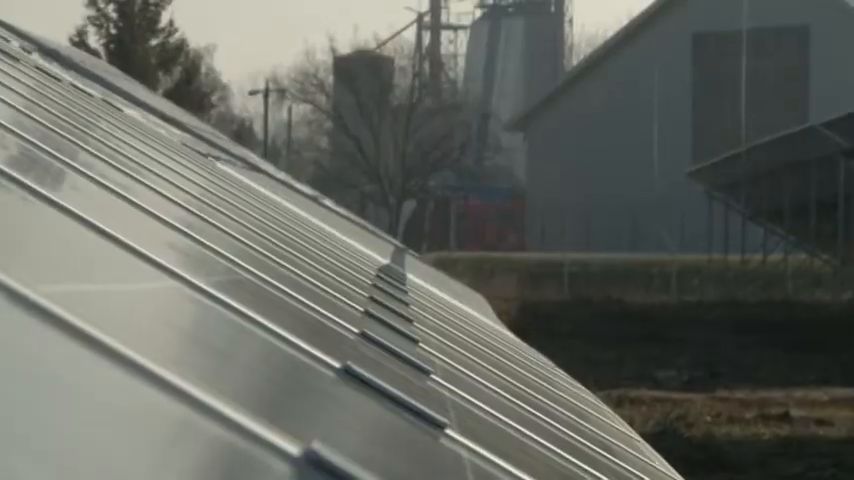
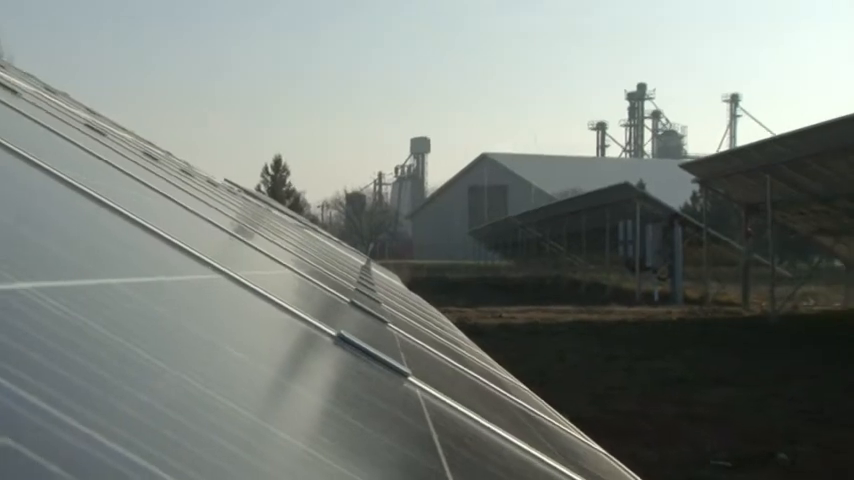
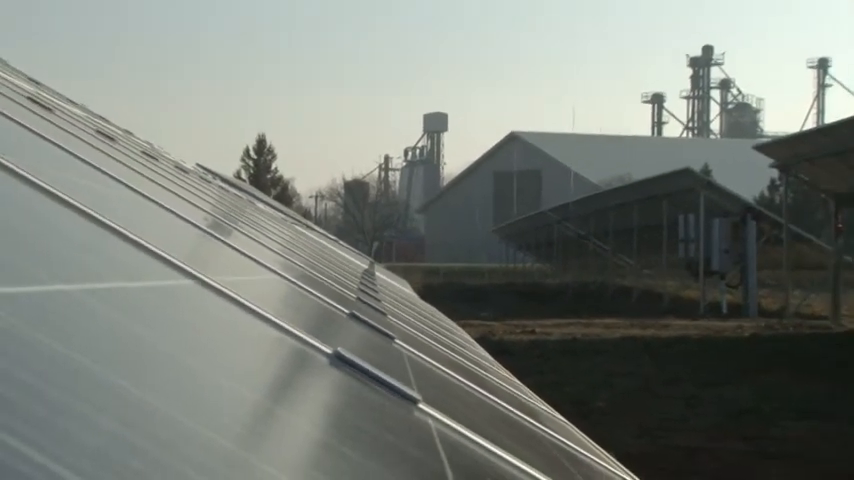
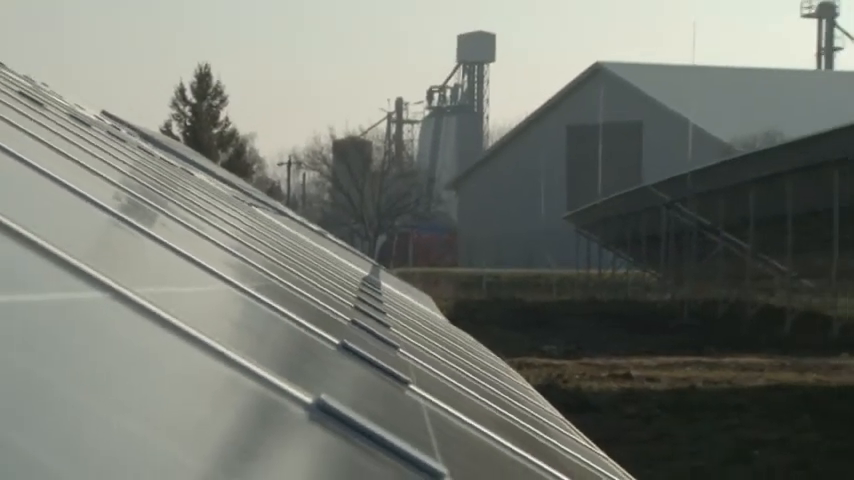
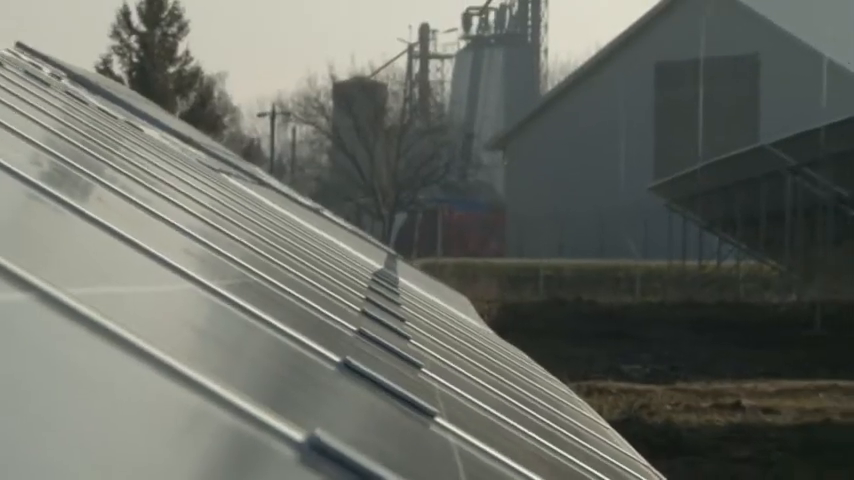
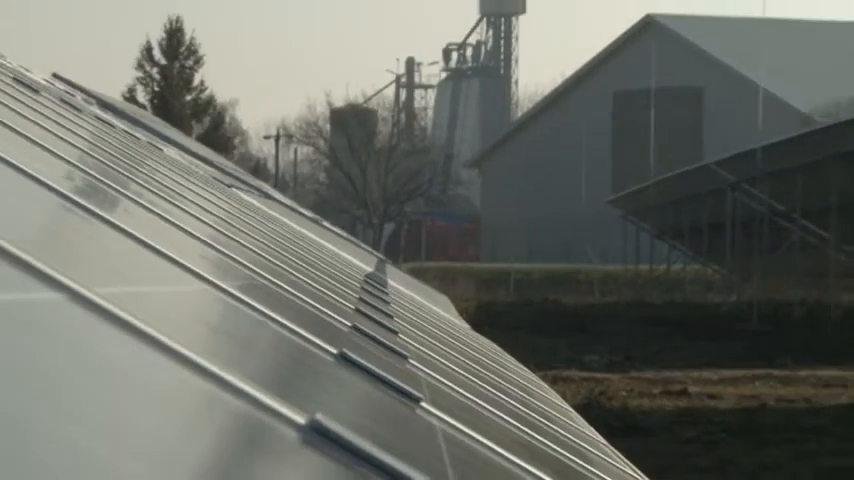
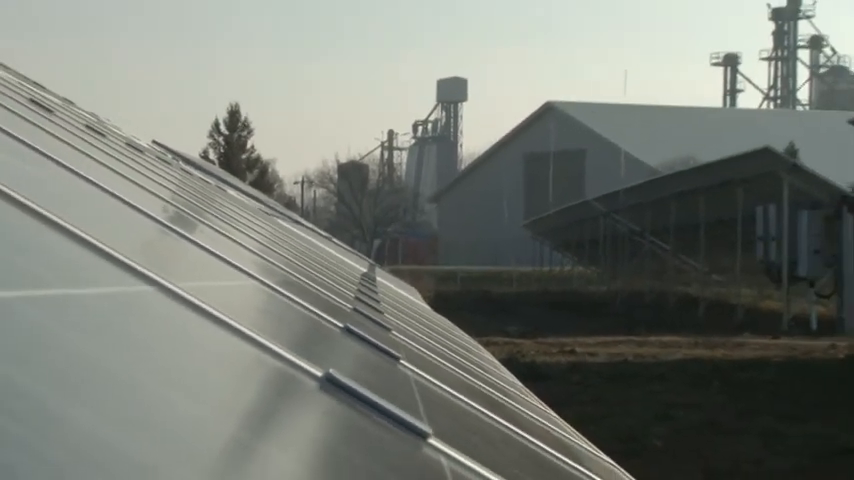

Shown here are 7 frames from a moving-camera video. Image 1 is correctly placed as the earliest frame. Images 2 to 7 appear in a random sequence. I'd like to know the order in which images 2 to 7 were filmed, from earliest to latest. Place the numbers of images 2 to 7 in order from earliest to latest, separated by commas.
5, 6, 4, 7, 3, 2
